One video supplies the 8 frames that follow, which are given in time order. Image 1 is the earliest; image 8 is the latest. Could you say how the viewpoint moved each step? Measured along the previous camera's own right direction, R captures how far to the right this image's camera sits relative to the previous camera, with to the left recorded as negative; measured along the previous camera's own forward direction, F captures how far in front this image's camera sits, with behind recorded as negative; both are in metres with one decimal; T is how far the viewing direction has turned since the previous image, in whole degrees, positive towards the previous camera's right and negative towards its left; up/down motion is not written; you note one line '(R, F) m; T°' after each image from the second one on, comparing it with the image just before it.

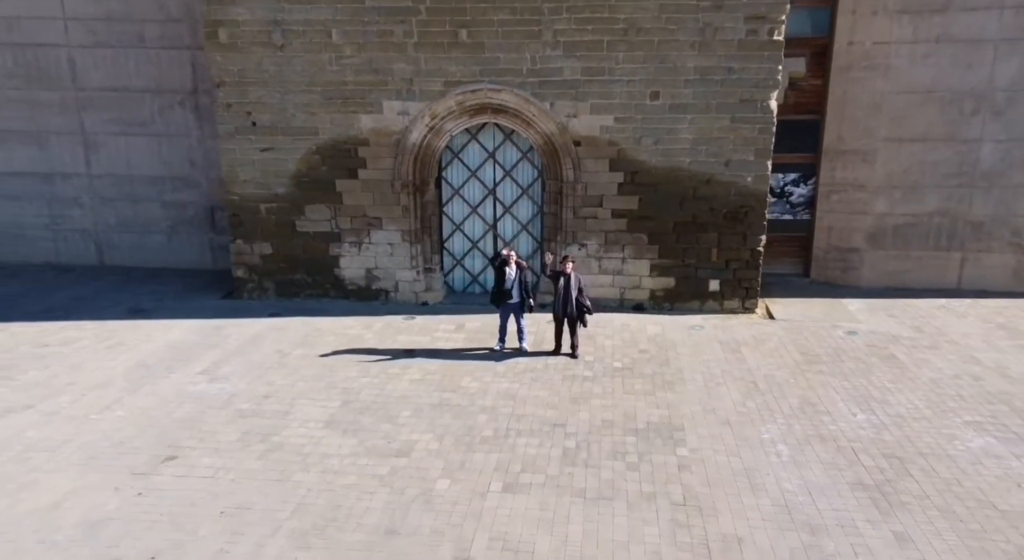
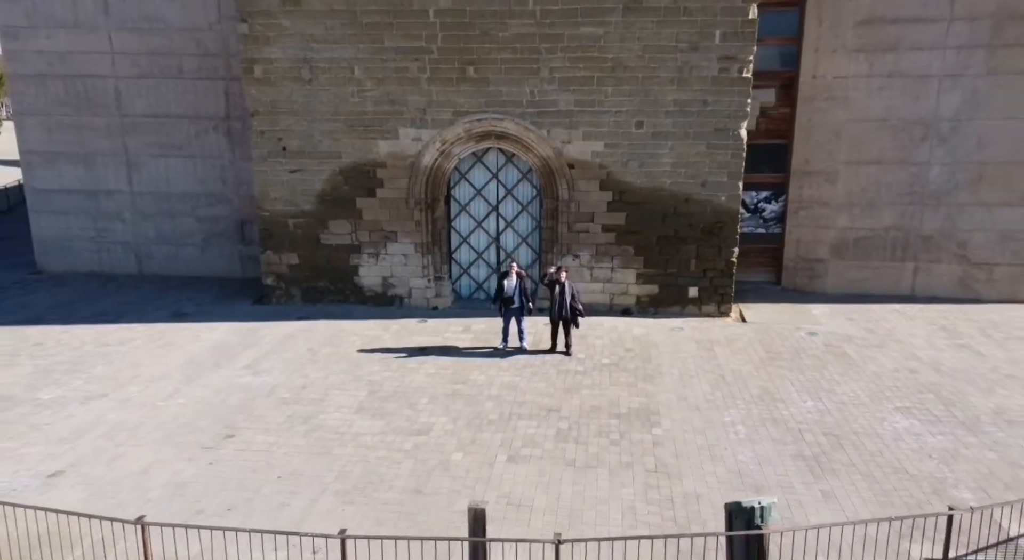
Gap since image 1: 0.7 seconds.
(0.0, -1.2) m; 0°
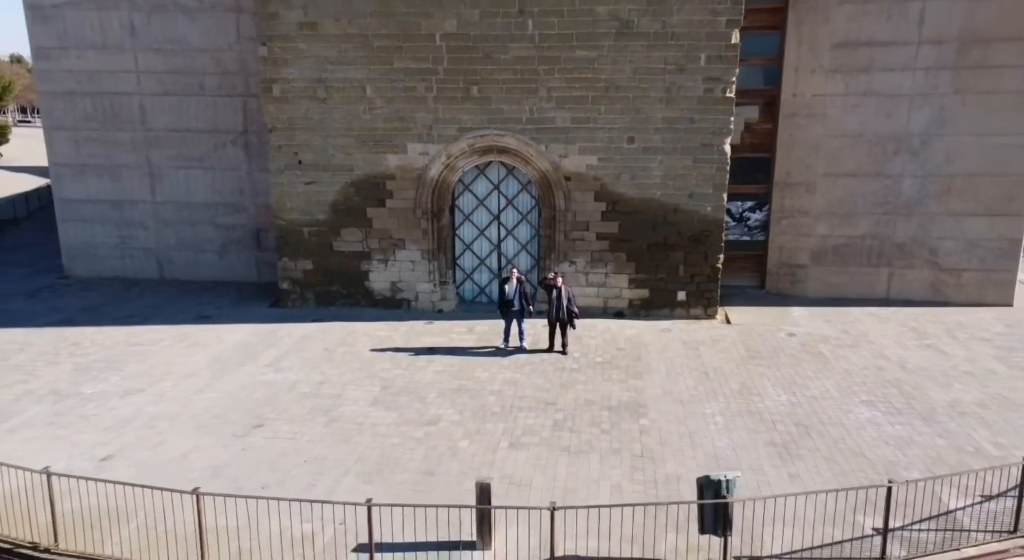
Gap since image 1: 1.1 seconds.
(0.0, -0.7) m; 0°
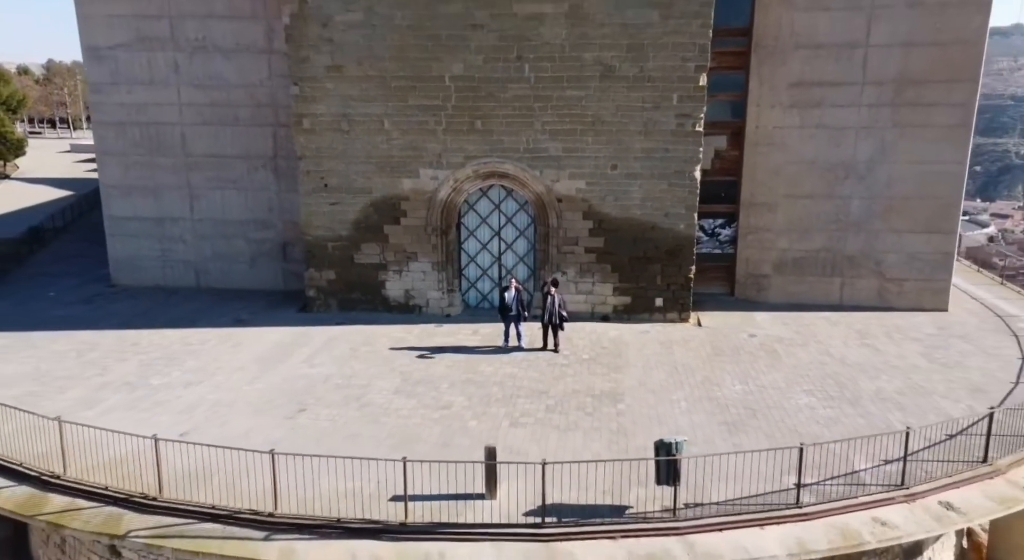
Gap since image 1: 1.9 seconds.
(0.0, -1.6) m; 0°
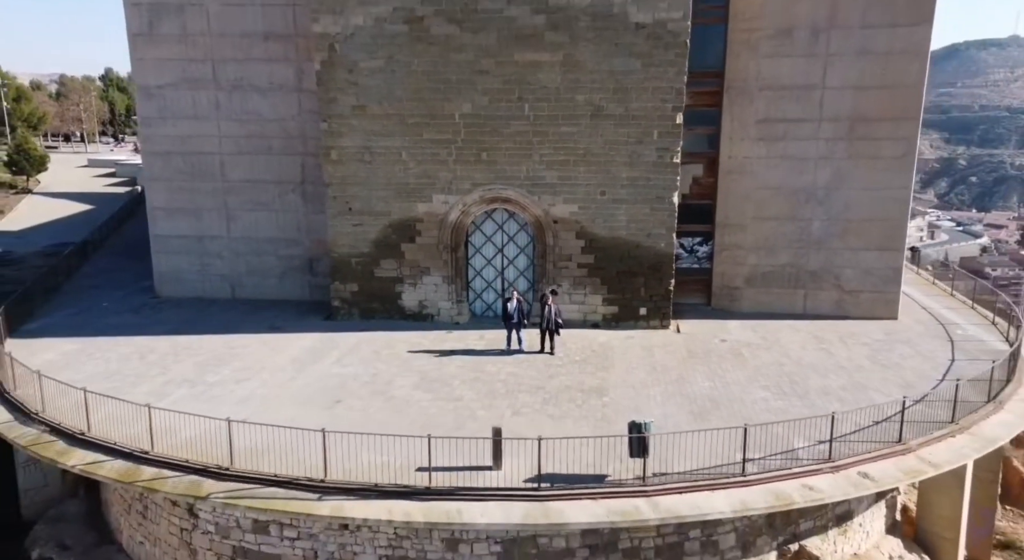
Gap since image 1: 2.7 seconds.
(0.0, -1.7) m; 0°
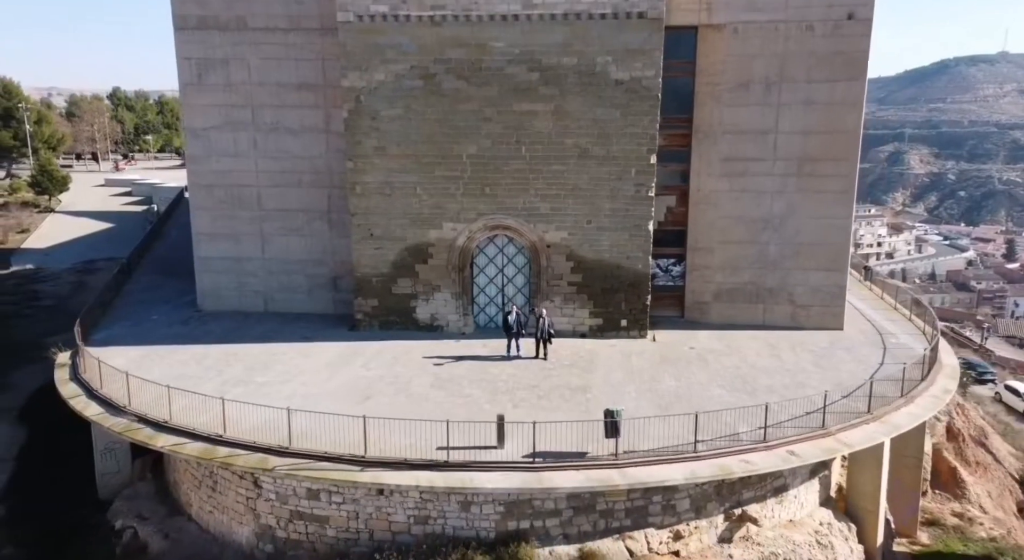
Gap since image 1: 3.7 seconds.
(-0.1, -2.3) m; 0°
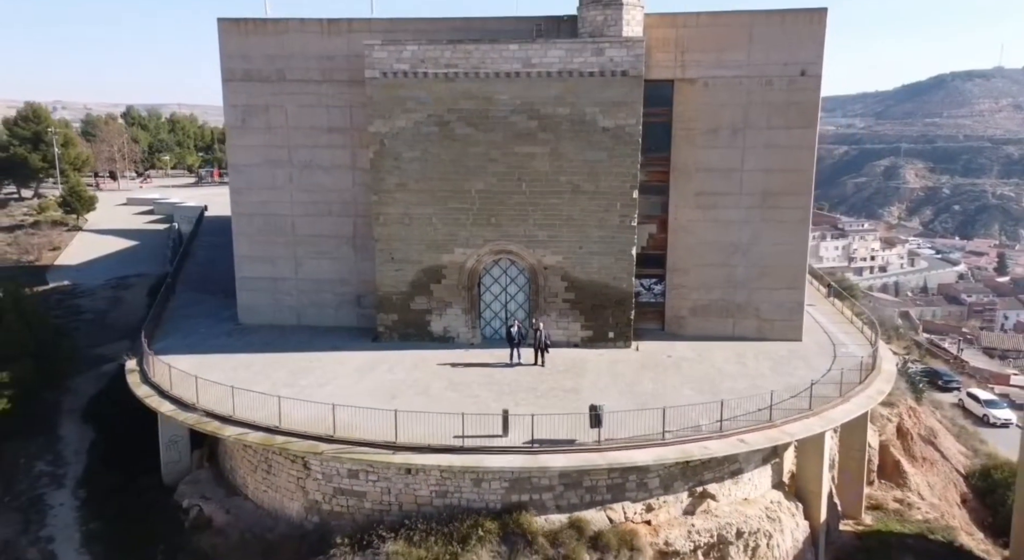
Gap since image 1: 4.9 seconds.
(0.0, -2.6) m; 0°
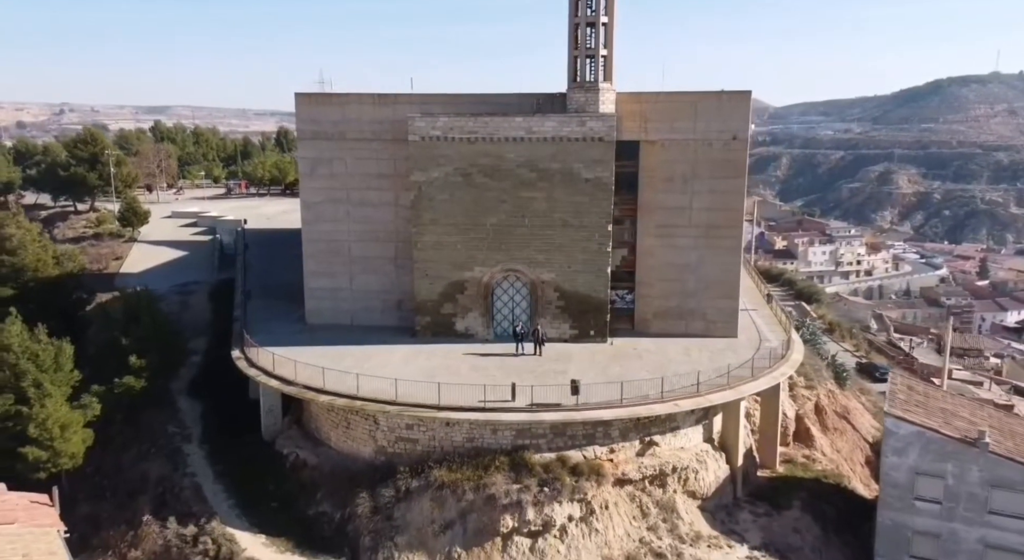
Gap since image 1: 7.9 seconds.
(-0.1, -6.2) m; 0°
